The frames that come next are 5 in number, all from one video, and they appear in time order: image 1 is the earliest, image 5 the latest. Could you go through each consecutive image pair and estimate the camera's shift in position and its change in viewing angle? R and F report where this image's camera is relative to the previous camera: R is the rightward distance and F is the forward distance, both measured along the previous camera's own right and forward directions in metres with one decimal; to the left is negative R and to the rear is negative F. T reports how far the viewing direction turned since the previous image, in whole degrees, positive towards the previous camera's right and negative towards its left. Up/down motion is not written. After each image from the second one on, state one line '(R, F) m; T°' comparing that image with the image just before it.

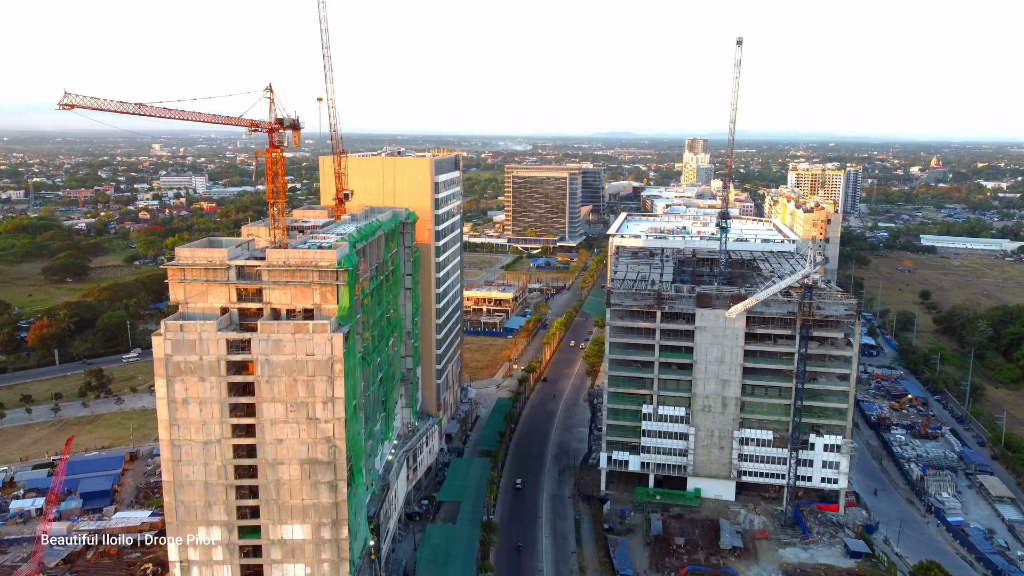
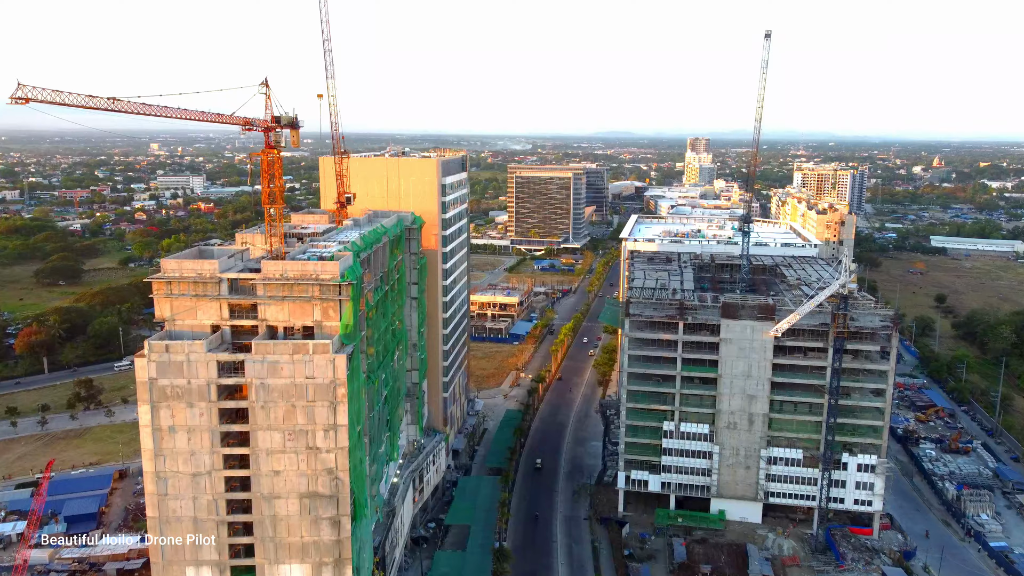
(-1.0, +3.5) m; 0°
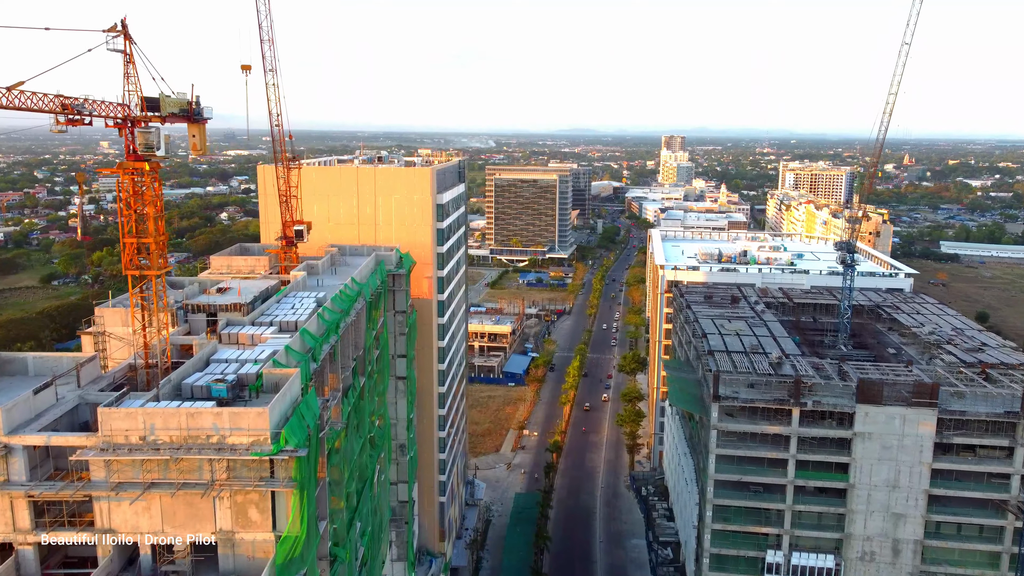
(-3.4, +17.4) m; +3°
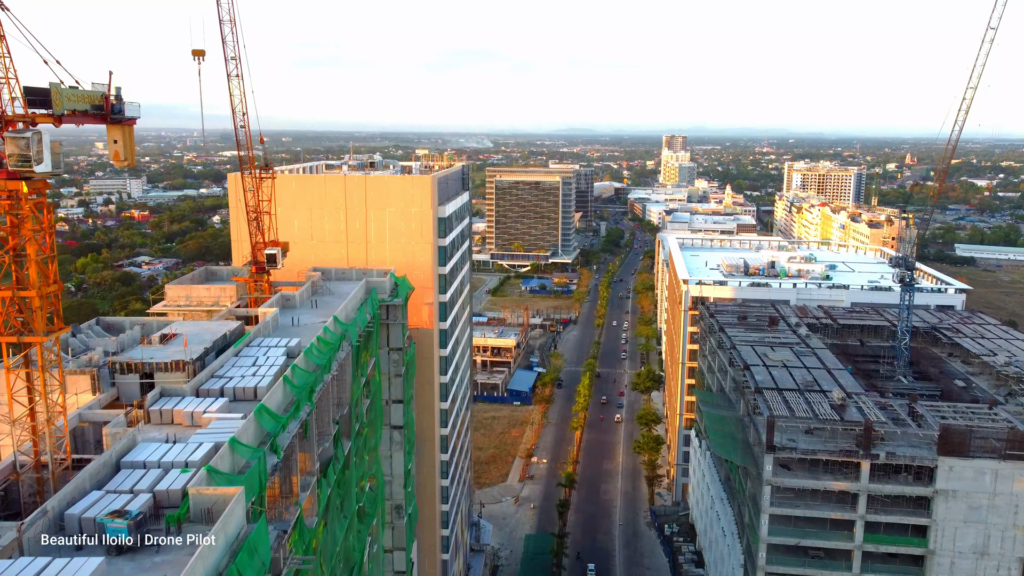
(-0.8, +5.7) m; 0°
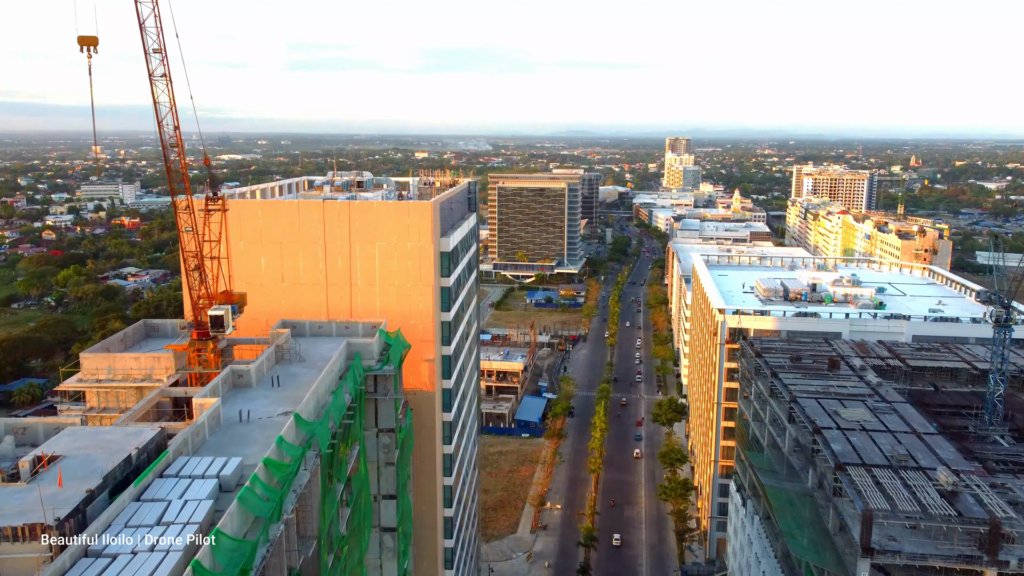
(-0.8, +6.7) m; 0°
